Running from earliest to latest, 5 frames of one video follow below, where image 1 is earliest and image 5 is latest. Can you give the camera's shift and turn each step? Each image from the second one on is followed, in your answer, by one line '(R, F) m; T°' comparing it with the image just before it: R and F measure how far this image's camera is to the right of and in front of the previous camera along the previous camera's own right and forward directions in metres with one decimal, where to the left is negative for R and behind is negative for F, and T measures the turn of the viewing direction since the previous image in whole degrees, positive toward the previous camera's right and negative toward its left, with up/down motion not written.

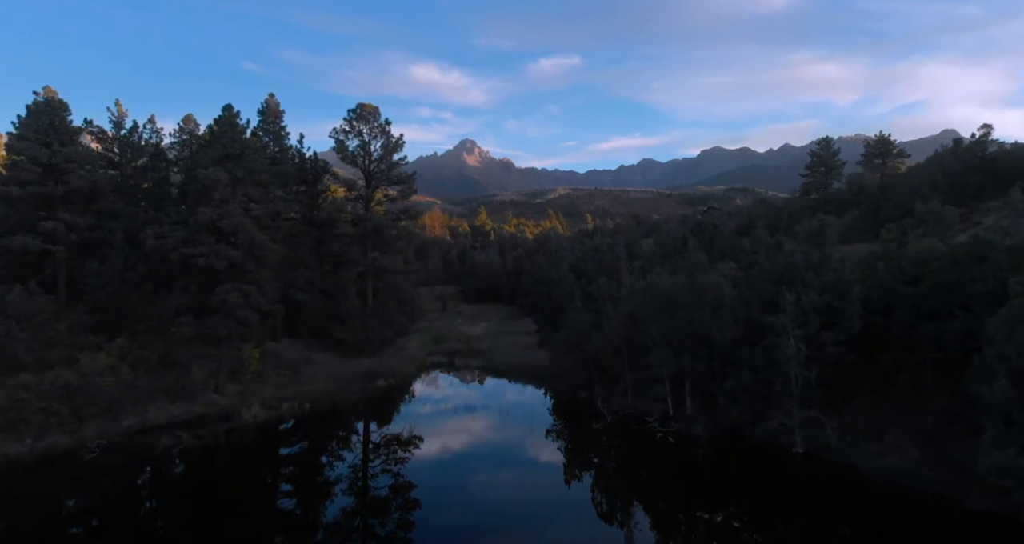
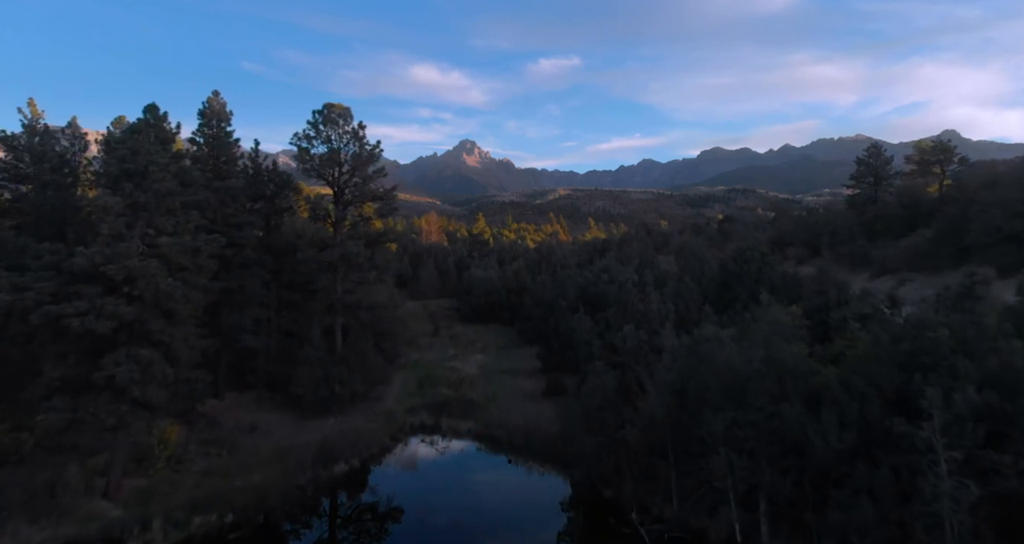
(0.0, +4.1) m; 0°
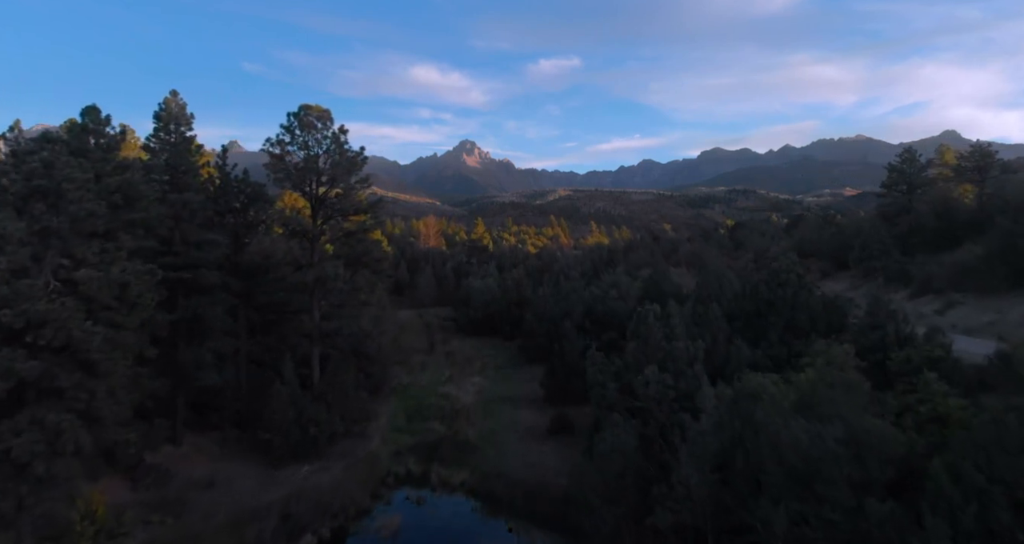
(0.0, +2.2) m; 0°
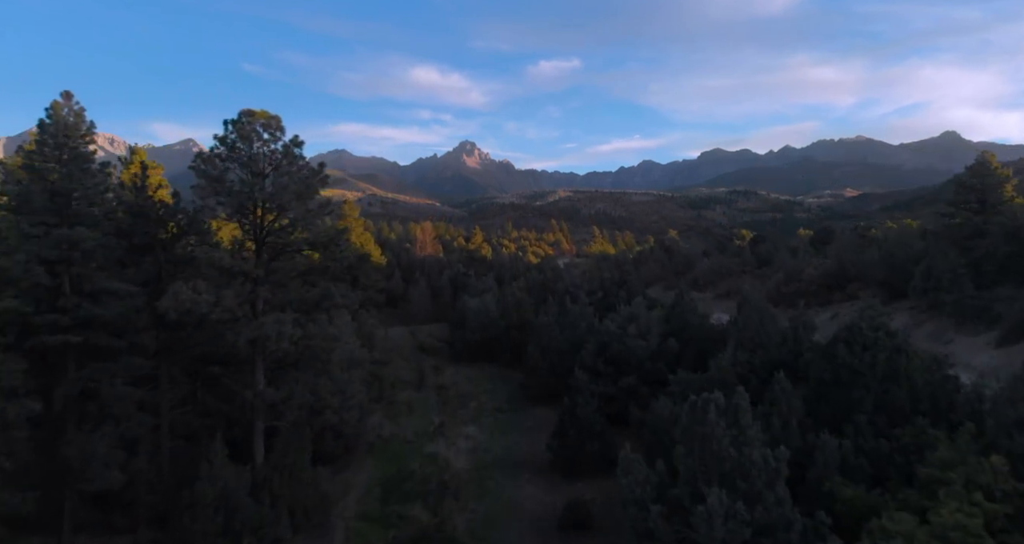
(0.0, +3.8) m; 0°
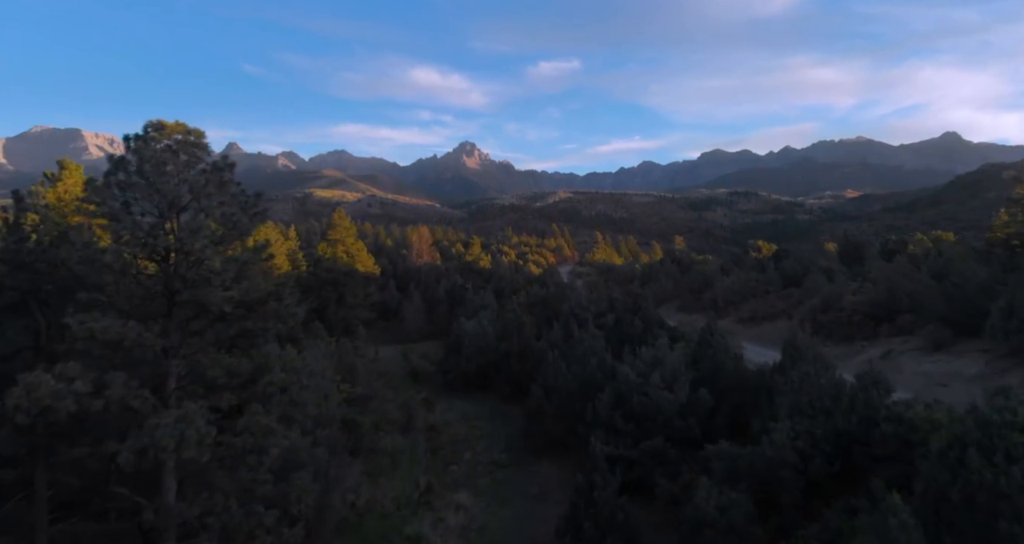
(0.0, +3.4) m; 0°
